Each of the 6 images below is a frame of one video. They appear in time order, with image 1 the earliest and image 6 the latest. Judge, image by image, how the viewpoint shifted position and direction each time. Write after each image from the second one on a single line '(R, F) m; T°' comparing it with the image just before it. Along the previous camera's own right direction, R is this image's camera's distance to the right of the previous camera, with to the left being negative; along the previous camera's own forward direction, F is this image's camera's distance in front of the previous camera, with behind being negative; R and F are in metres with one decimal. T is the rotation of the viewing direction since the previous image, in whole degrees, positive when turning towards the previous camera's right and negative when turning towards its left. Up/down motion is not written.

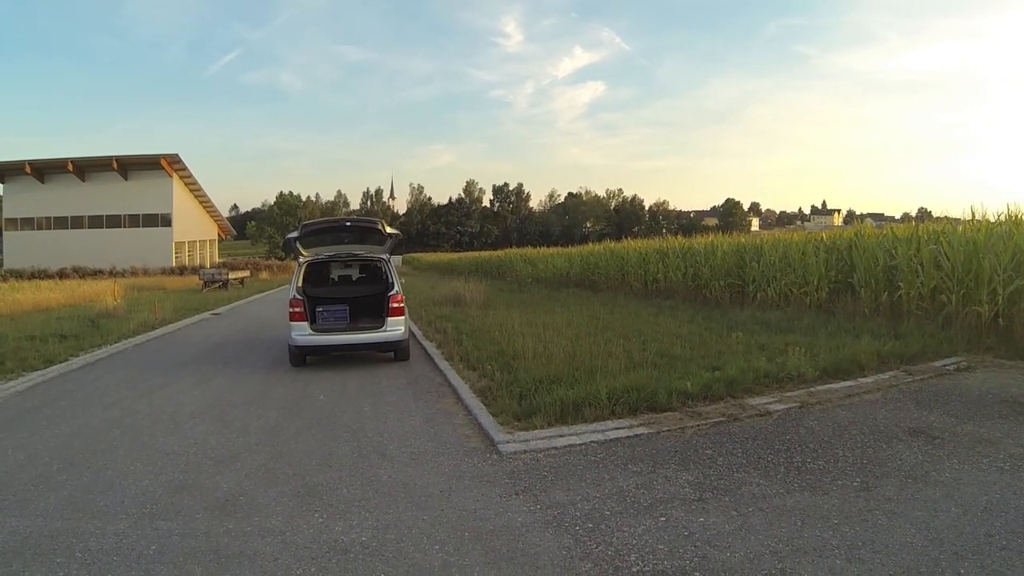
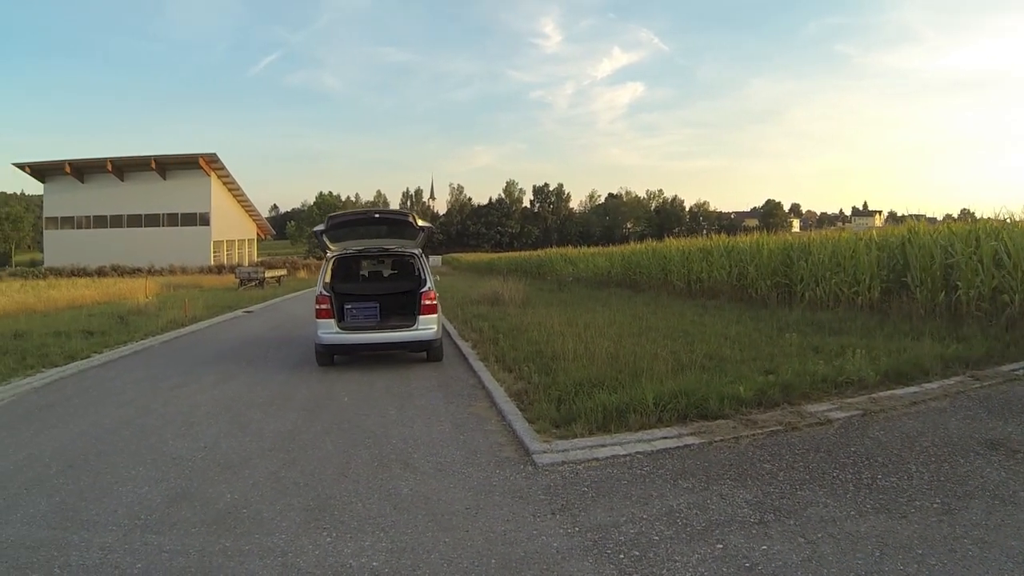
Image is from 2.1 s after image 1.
(0.0, +0.6) m; -3°
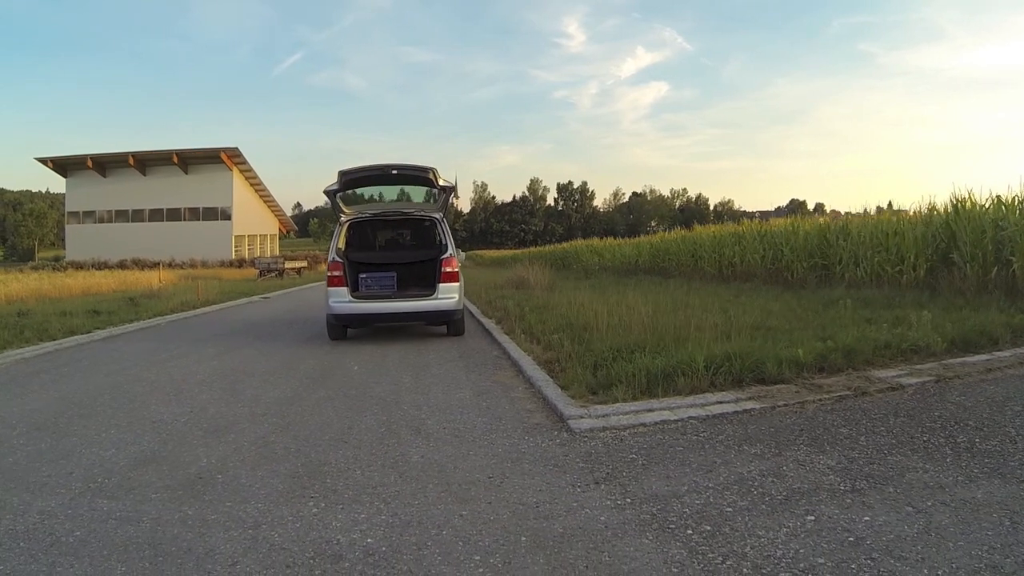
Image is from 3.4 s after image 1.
(0.0, +0.8) m; -2°
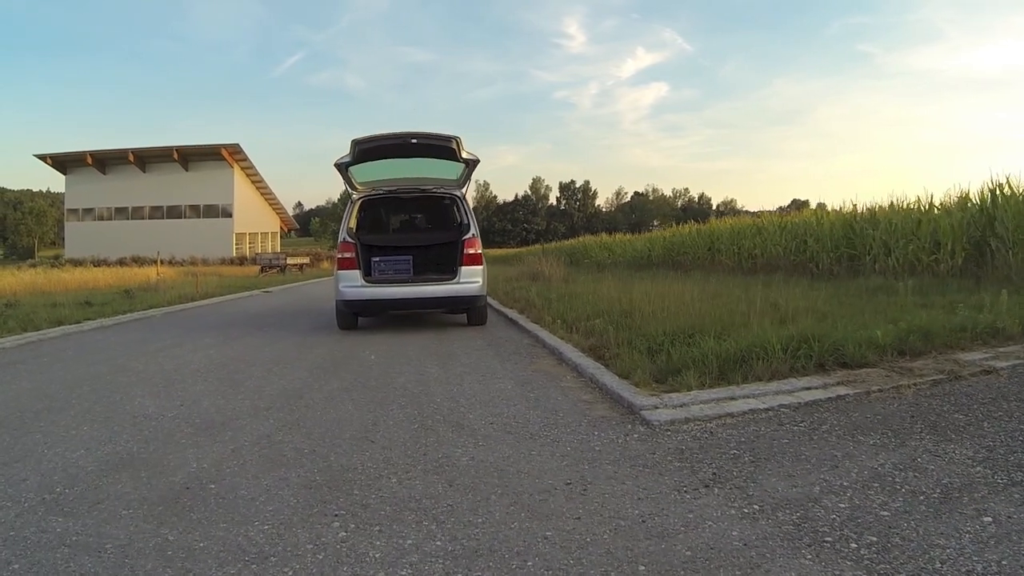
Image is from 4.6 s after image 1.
(-0.3, +0.8) m; 0°
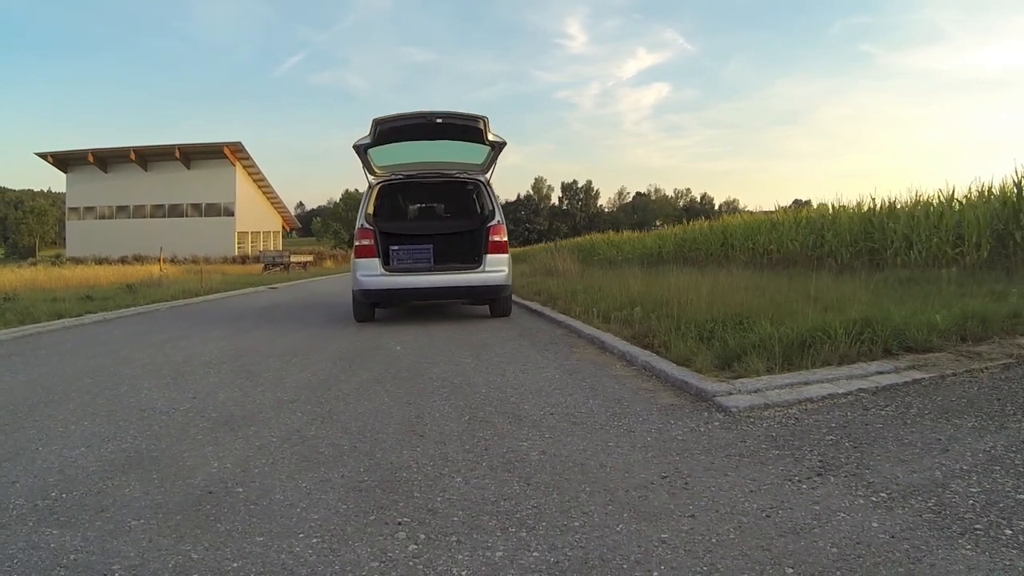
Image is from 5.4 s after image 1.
(-0.3, +0.4) m; 0°
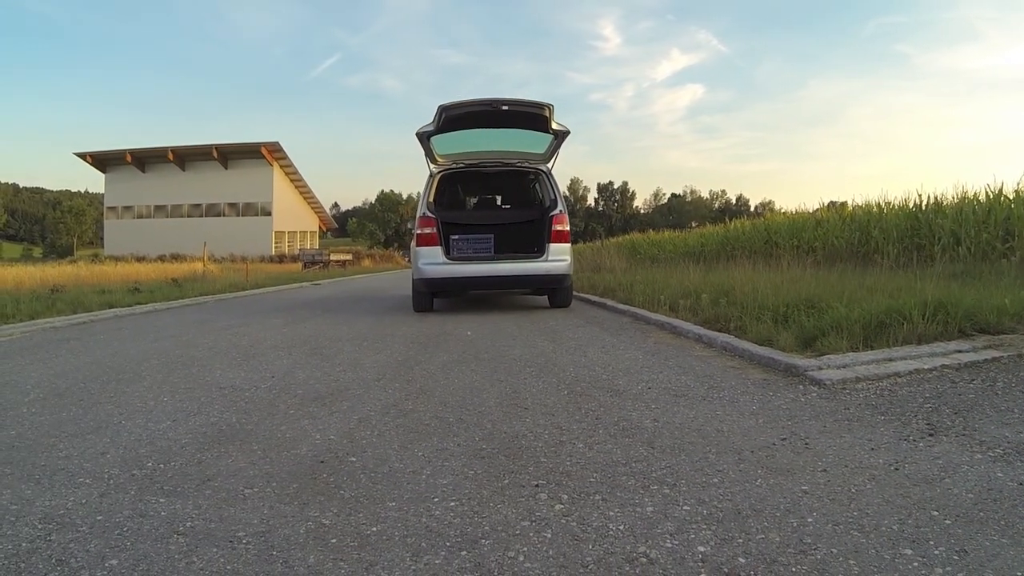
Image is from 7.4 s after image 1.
(-0.3, +0.2) m; -3°
